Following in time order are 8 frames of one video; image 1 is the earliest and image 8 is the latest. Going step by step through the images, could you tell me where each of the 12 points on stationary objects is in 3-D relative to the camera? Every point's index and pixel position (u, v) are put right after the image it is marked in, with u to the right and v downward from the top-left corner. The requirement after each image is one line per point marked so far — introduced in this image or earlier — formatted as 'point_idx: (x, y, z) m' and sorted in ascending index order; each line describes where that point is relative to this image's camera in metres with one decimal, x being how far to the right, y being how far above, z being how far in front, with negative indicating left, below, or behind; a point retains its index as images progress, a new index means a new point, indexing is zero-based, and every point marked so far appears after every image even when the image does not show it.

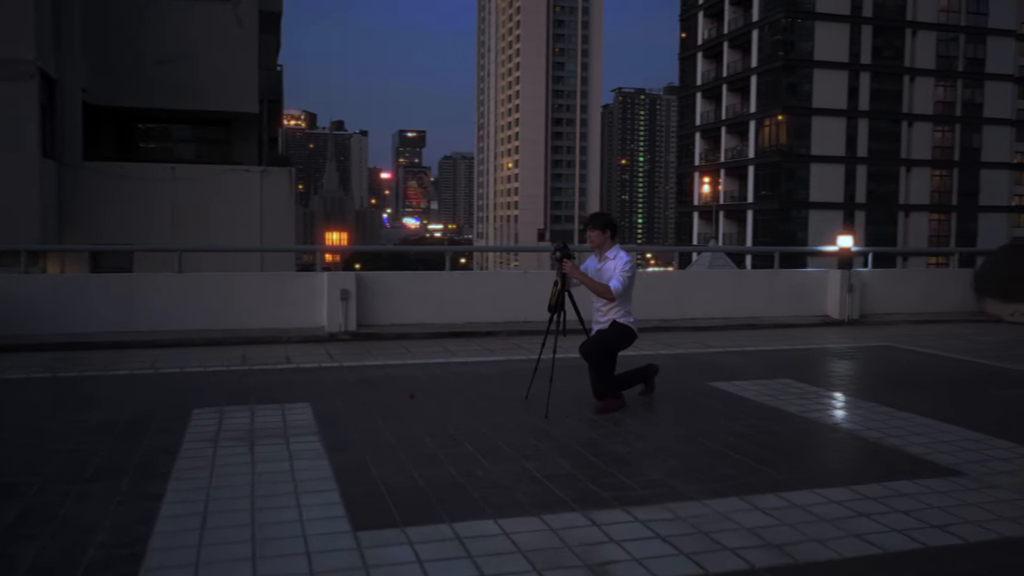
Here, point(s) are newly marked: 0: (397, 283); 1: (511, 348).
0: (-1.6, +0.1, +12.4) m
1: (0.0, -0.8, +11.4) m
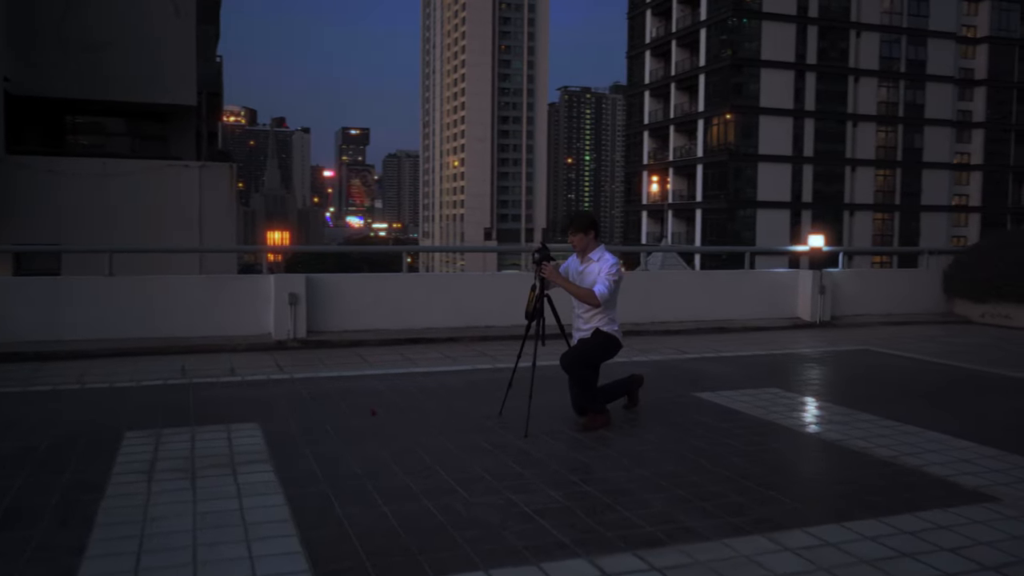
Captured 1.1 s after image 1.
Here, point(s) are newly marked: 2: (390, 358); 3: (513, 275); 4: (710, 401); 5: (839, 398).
0: (-2.1, +0.1, +11.6) m
1: (-0.4, -0.8, +10.6) m
2: (-1.4, -0.8, +10.4) m
3: (-0.1, +0.2, +12.5) m
4: (+1.8, -1.0, +8.2) m
5: (+3.3, -1.0, +9.4) m
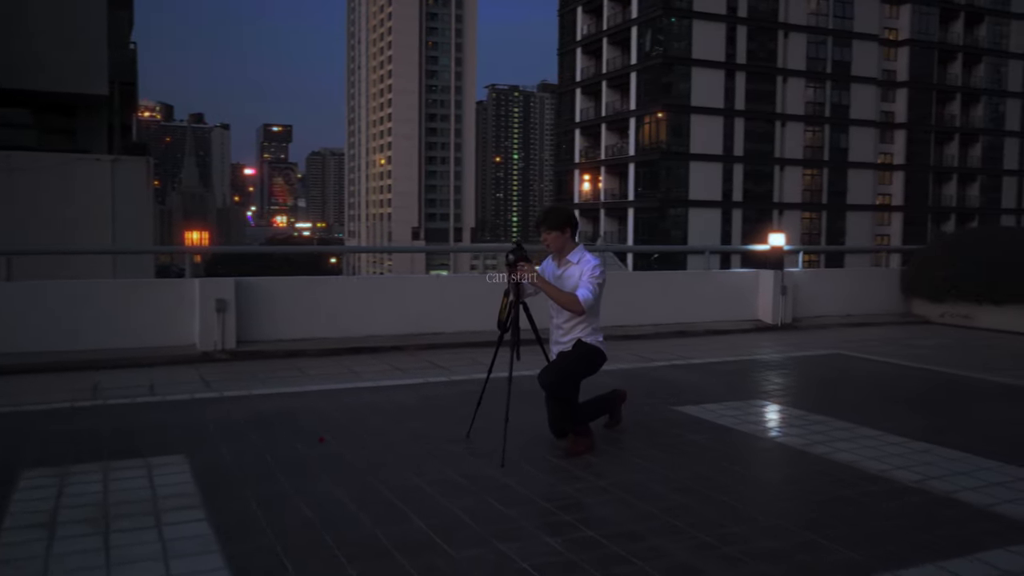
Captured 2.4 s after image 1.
0: (-2.7, 0.0, +10.5) m
1: (-0.9, -0.8, +9.7) m
2: (-1.8, -0.9, +9.4) m
3: (-0.7, +0.1, +11.6) m
4: (+1.5, -1.1, +7.4) m
5: (+2.9, -1.0, +8.8) m
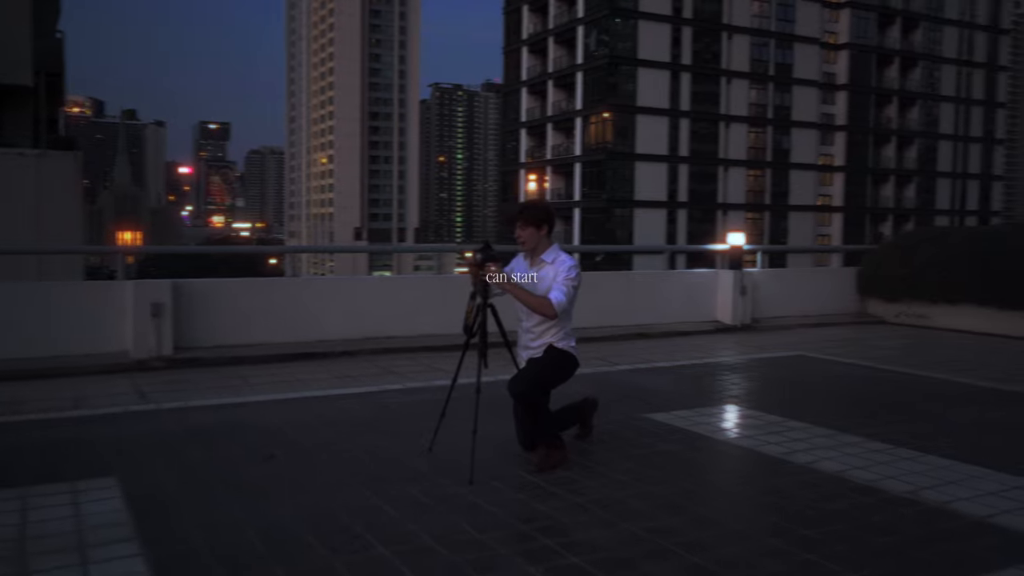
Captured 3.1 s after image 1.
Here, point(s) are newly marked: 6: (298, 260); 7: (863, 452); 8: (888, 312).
0: (-3.2, 0.0, +9.9) m
1: (-1.3, -0.9, +9.2) m
2: (-2.2, -0.9, +8.8) m
3: (-1.3, +0.1, +11.1) m
4: (+1.2, -1.1, +7.0) m
5: (+2.5, -1.1, +8.5) m
6: (-2.5, +0.3, +10.3) m
7: (+2.4, -1.1, +6.3) m
8: (+5.5, -0.3, +13.2) m
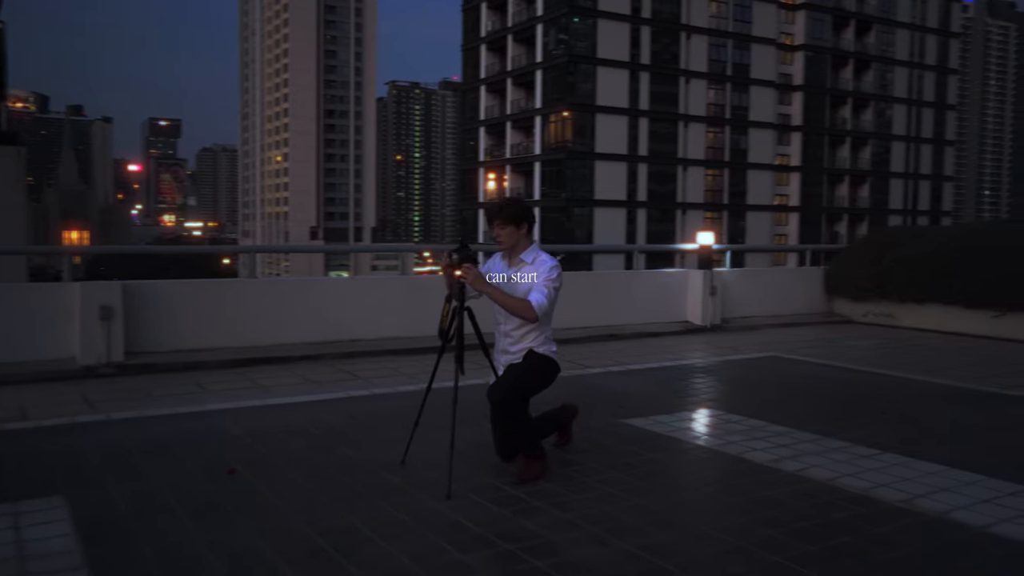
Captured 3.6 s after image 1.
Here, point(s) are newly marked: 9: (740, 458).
0: (-3.5, 0.0, +9.4) m
1: (-1.6, -0.9, +8.8) m
2: (-2.5, -0.9, +8.4) m
3: (-1.7, +0.1, +10.7) m
4: (+1.0, -1.1, +6.8) m
5: (+2.3, -1.1, +8.3) m
6: (-2.8, +0.3, +9.9) m
7: (+2.3, -1.1, +6.1) m
8: (+5.0, -0.3, +13.2) m
9: (+1.5, -1.1, +6.1) m
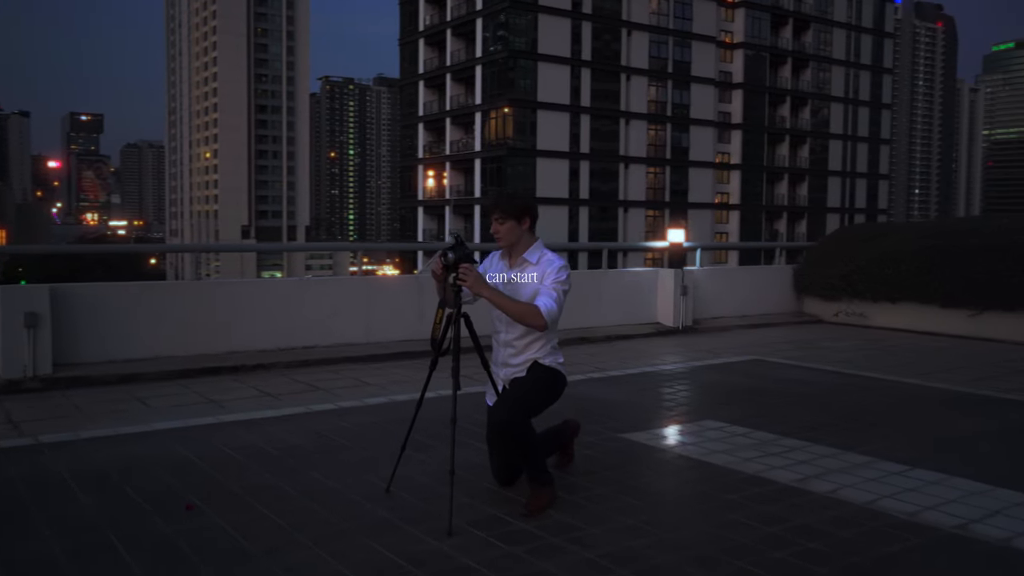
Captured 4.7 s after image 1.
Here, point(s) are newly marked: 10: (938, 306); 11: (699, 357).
0: (-3.8, -0.1, +8.5) m
1: (-1.8, -0.9, +8.0) m
2: (-2.7, -0.9, +7.5) m
3: (-2.0, +0.1, +9.9) m
4: (+0.9, -1.1, +6.2) m
5: (+2.1, -1.1, +7.8) m
6: (-3.1, +0.3, +9.0) m
7: (+2.2, -1.1, +5.6) m
8: (+4.4, -0.3, +12.9) m
9: (+1.5, -1.2, +5.6) m
10: (+5.3, -0.2, +11.3) m
11: (+2.2, -0.8, +10.3) m
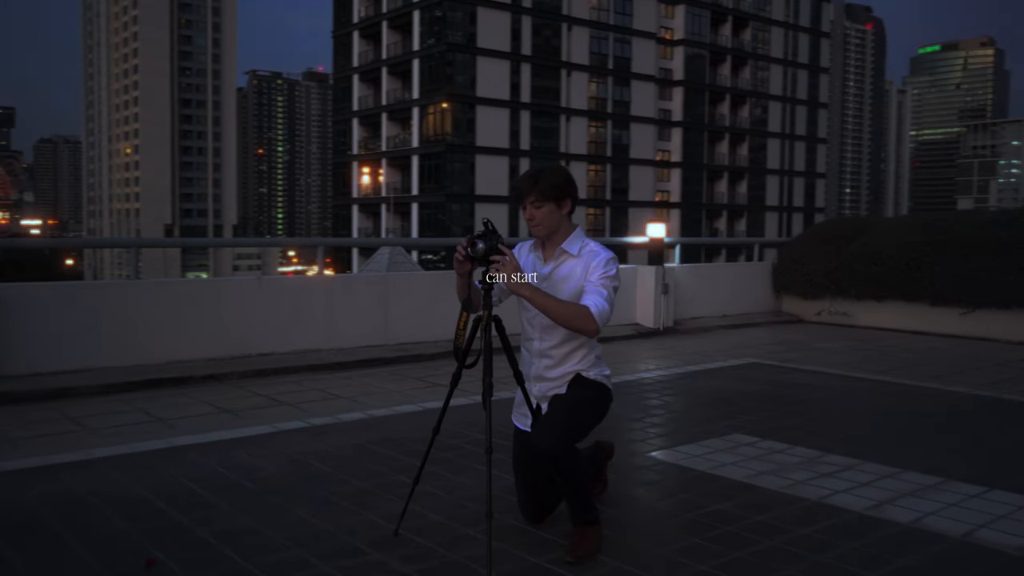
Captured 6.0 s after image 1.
0: (-3.9, -0.1, +7.3) m
1: (-1.9, -0.9, +7.0) m
2: (-2.7, -0.9, +6.5) m
3: (-2.3, +0.1, +8.9) m
4: (+1.0, -1.1, +5.4) m
5: (+2.0, -1.0, +7.1) m
6: (-3.3, +0.3, +7.9) m
7: (+2.4, -1.1, +4.9) m
8: (+4.0, -0.3, +12.3) m
9: (+1.6, -1.1, +4.8) m
10: (+4.9, -0.2, +10.9) m
11: (+1.9, -0.8, +9.6) m
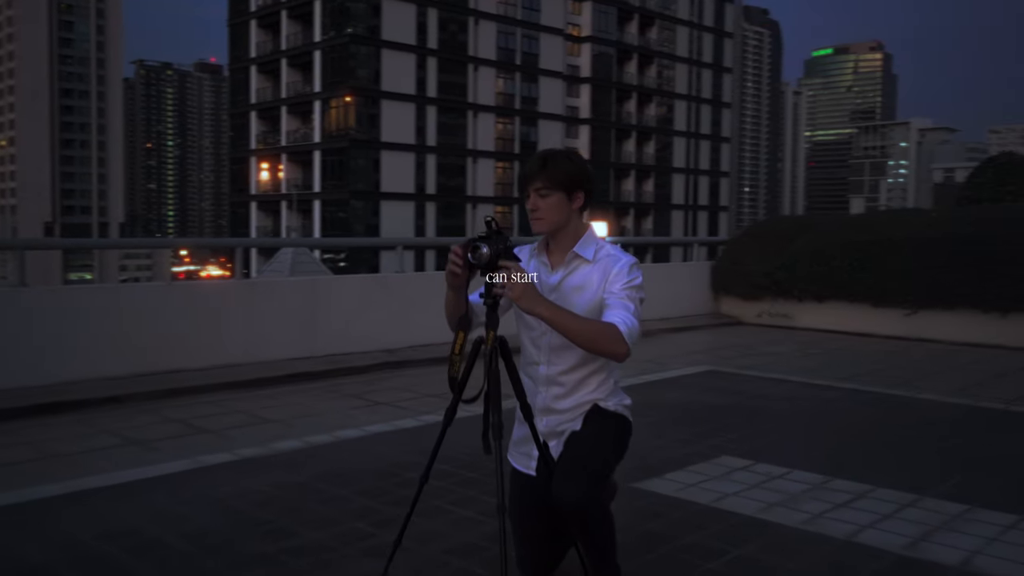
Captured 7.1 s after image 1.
0: (-4.2, -0.2, +6.1) m
1: (-2.2, -1.0, +6.1) m
2: (-3.0, -1.0, +5.4) m
3: (-2.8, 0.0, +7.9) m
4: (+0.9, -1.1, +4.8) m
5: (+1.7, -1.1, +6.6) m
6: (-3.7, +0.2, +6.8) m
7: (+2.3, -1.2, +4.4) m
8: (+3.0, -0.3, +12.0) m
9: (+1.5, -1.2, +4.3) m
10: (+4.2, -0.2, +10.6) m
11: (+1.3, -0.8, +9.0) m
